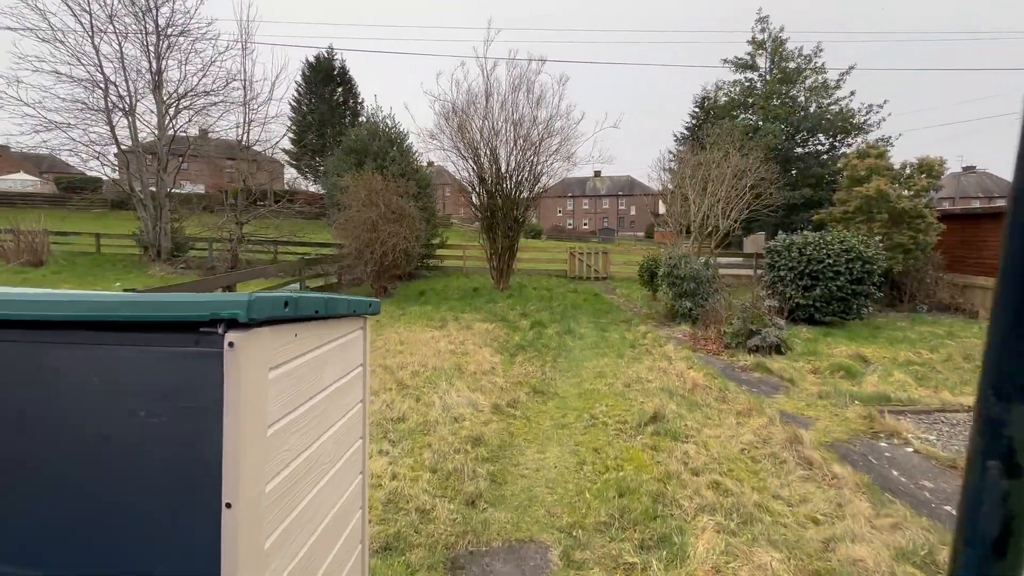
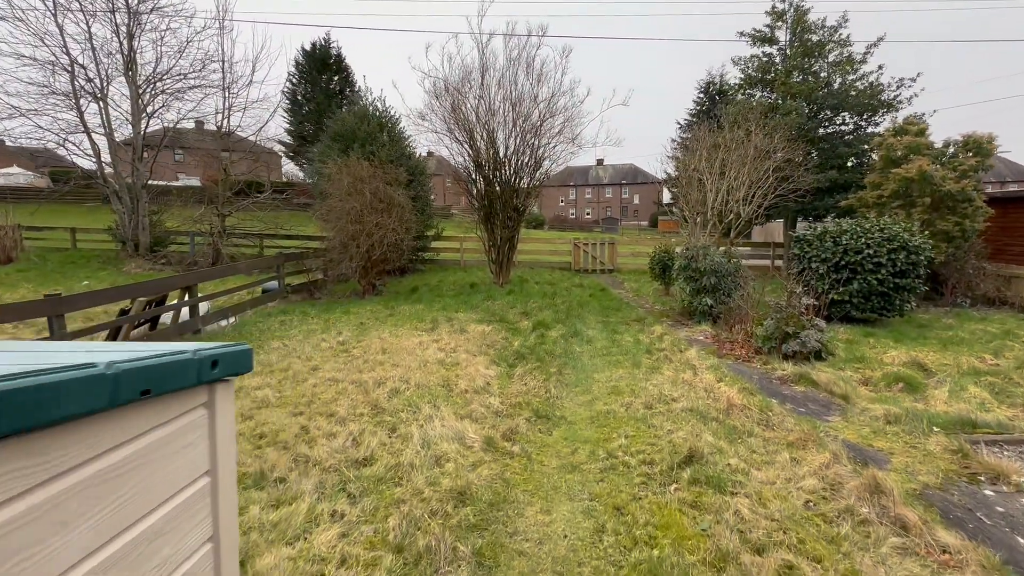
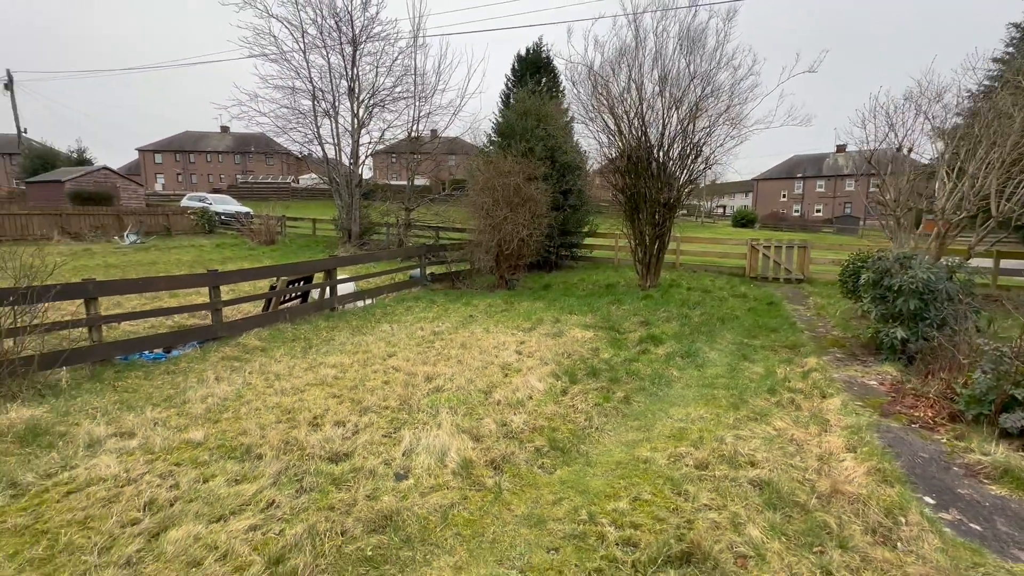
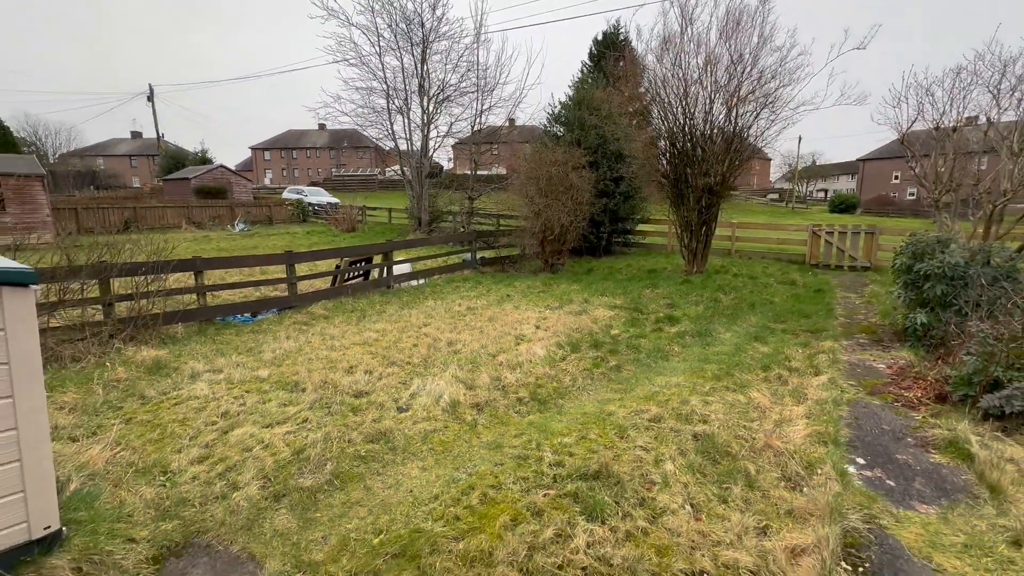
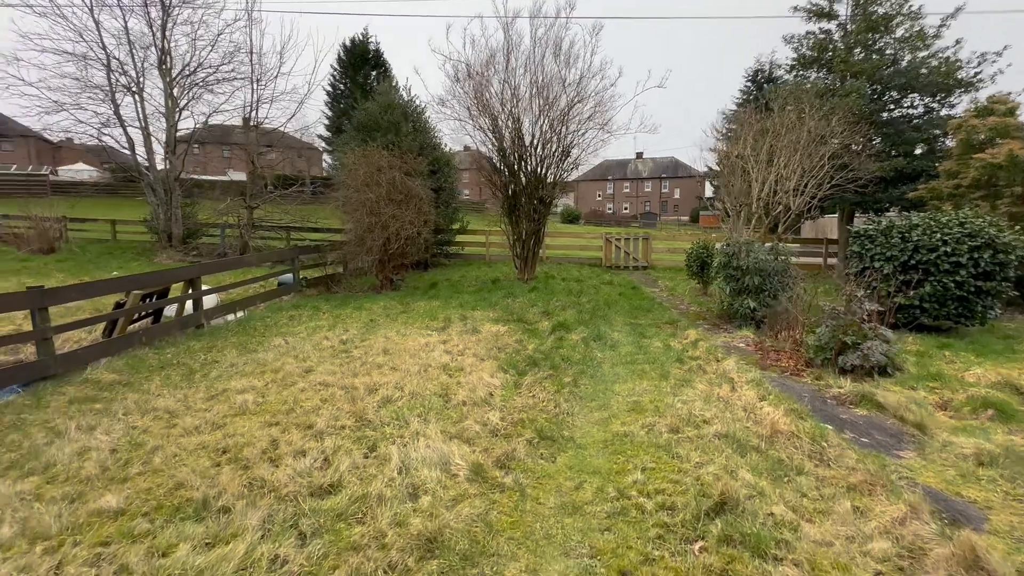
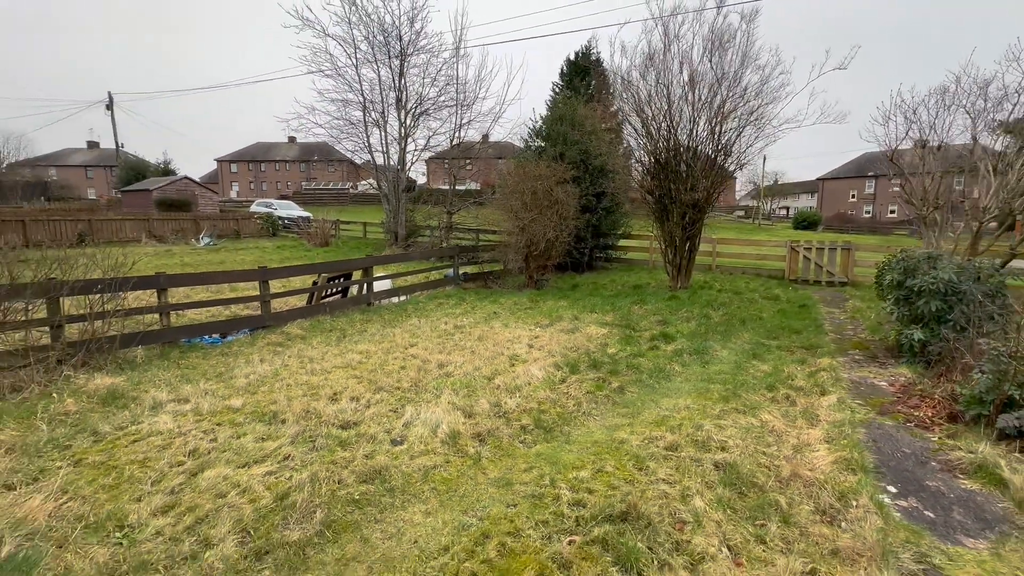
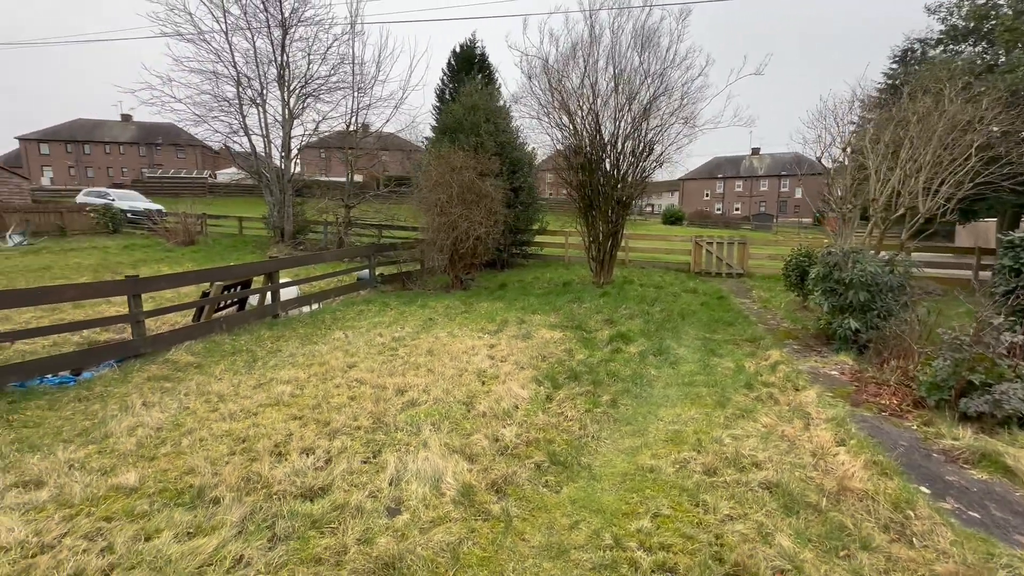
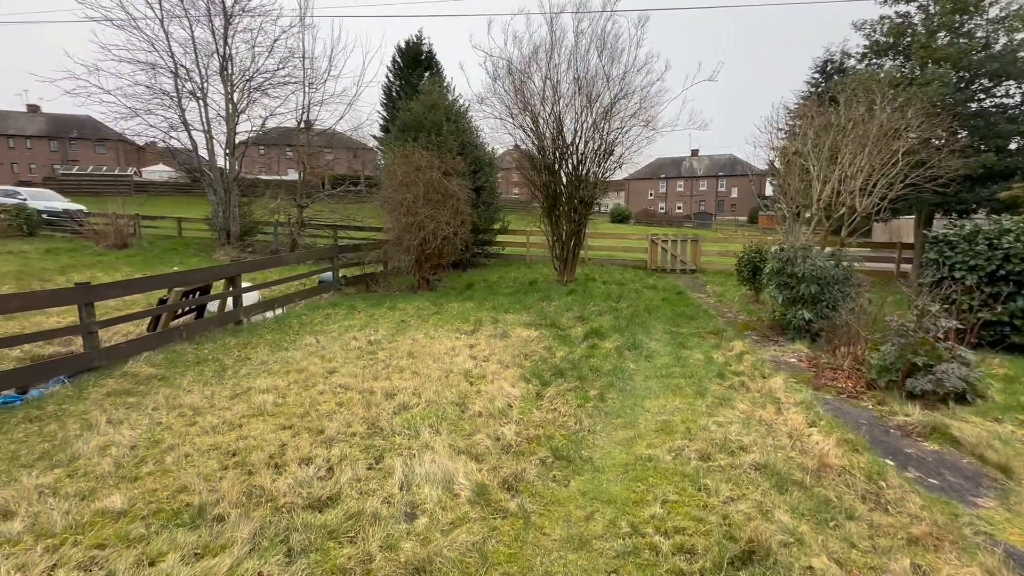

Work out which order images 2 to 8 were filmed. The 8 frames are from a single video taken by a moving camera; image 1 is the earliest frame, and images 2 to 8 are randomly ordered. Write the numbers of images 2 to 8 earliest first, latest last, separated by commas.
2, 5, 8, 7, 3, 6, 4
